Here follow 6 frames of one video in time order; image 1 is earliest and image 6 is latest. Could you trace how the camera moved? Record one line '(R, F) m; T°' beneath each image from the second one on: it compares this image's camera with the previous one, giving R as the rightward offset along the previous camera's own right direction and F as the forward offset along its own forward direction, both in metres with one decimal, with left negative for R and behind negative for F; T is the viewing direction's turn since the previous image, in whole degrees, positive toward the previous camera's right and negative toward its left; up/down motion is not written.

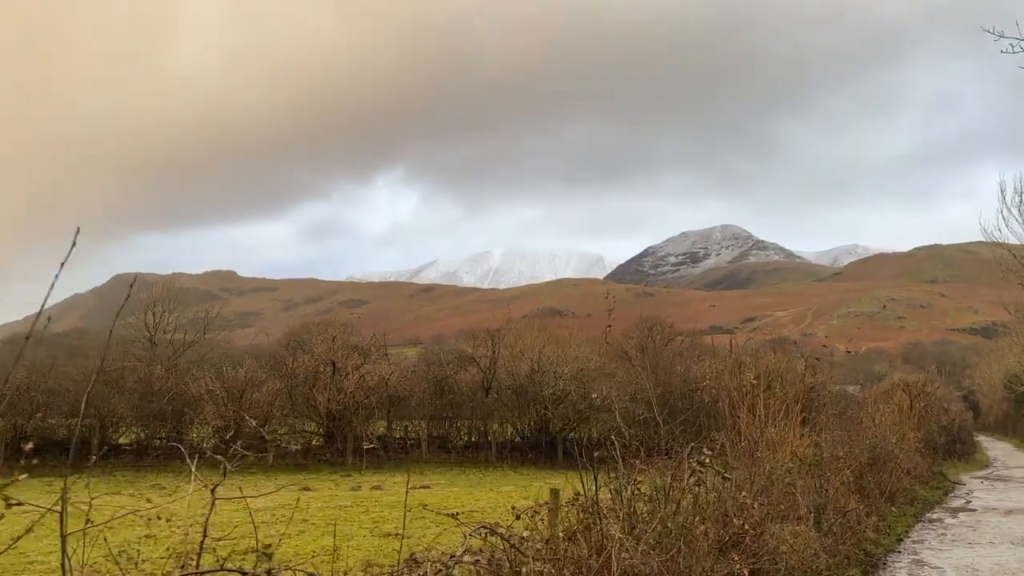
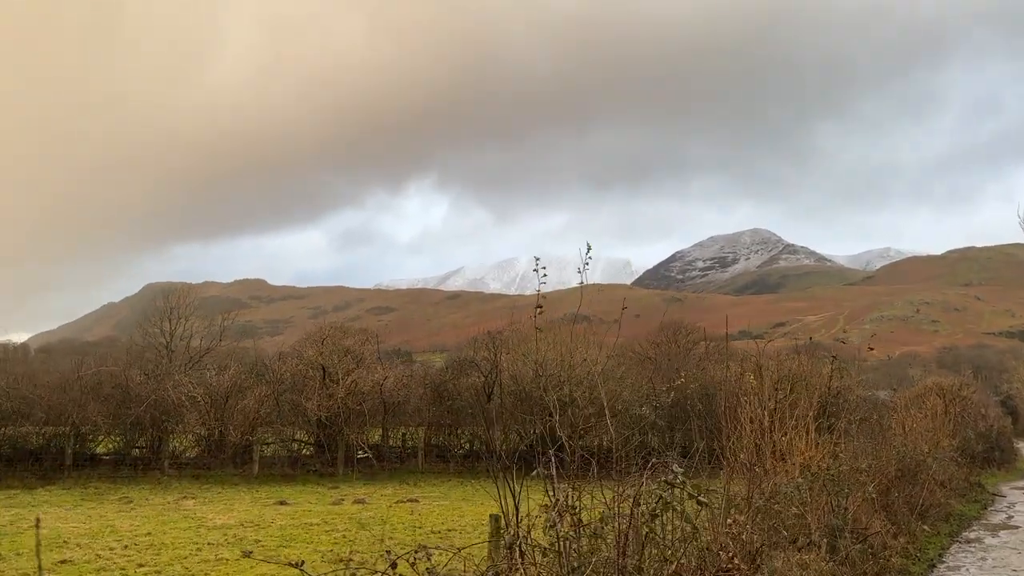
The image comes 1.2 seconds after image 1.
(+0.5, +0.9) m; -2°
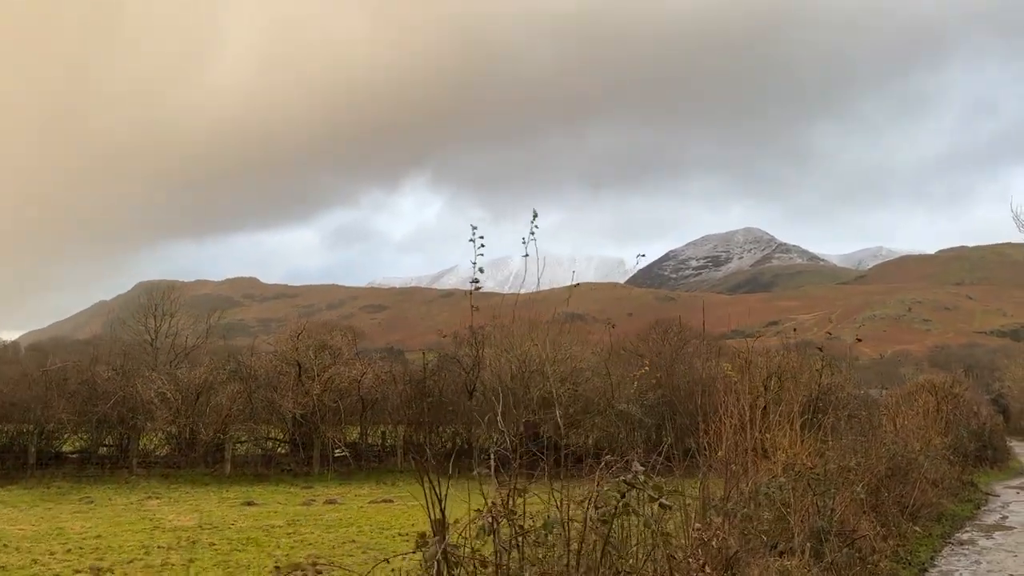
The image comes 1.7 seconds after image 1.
(+0.2, +0.4) m; +1°
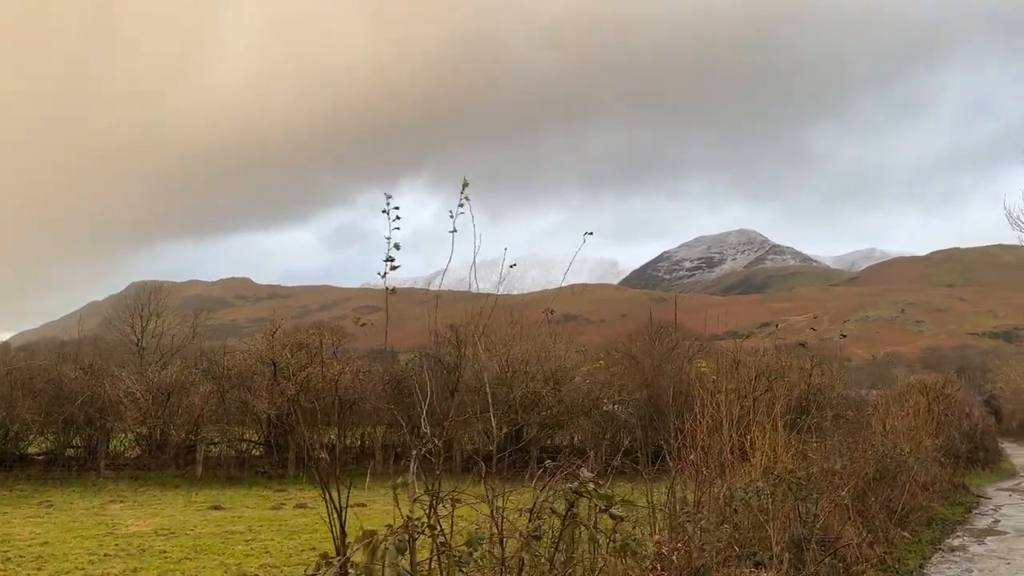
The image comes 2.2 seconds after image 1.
(+0.2, +0.3) m; 0°
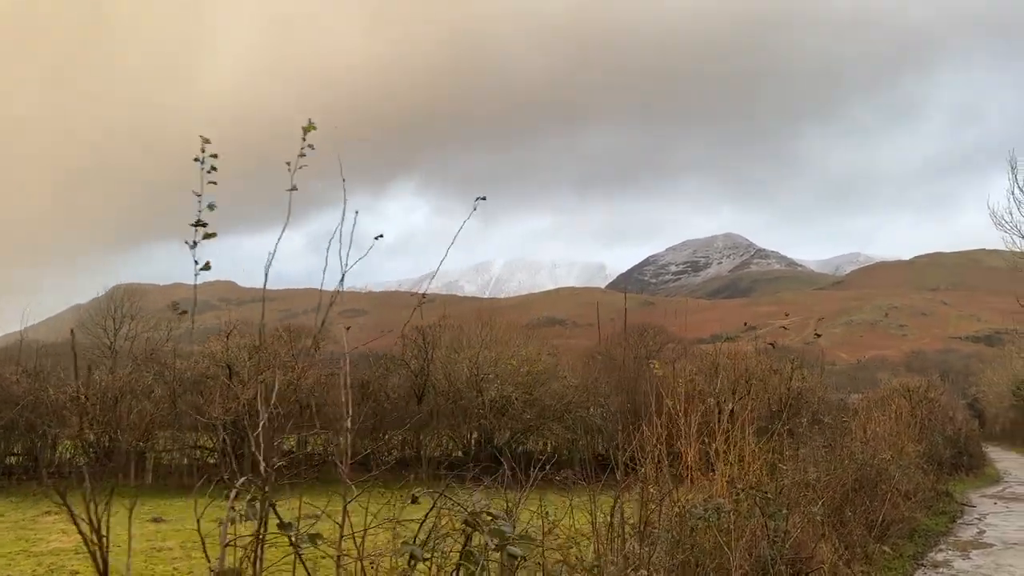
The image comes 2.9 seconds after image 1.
(+0.4, +0.5) m; +1°
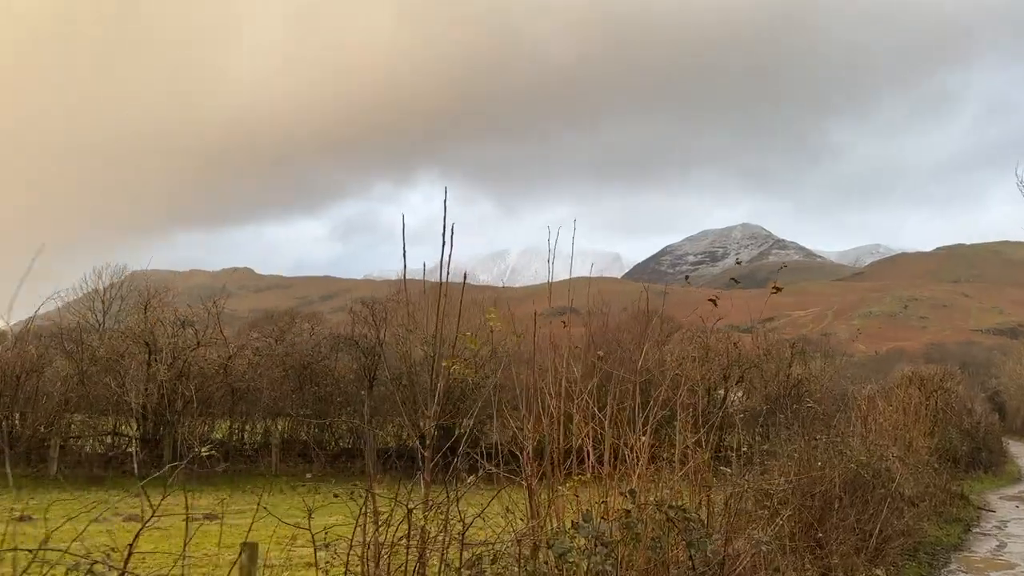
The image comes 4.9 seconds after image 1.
(+1.0, +1.5) m; -1°
